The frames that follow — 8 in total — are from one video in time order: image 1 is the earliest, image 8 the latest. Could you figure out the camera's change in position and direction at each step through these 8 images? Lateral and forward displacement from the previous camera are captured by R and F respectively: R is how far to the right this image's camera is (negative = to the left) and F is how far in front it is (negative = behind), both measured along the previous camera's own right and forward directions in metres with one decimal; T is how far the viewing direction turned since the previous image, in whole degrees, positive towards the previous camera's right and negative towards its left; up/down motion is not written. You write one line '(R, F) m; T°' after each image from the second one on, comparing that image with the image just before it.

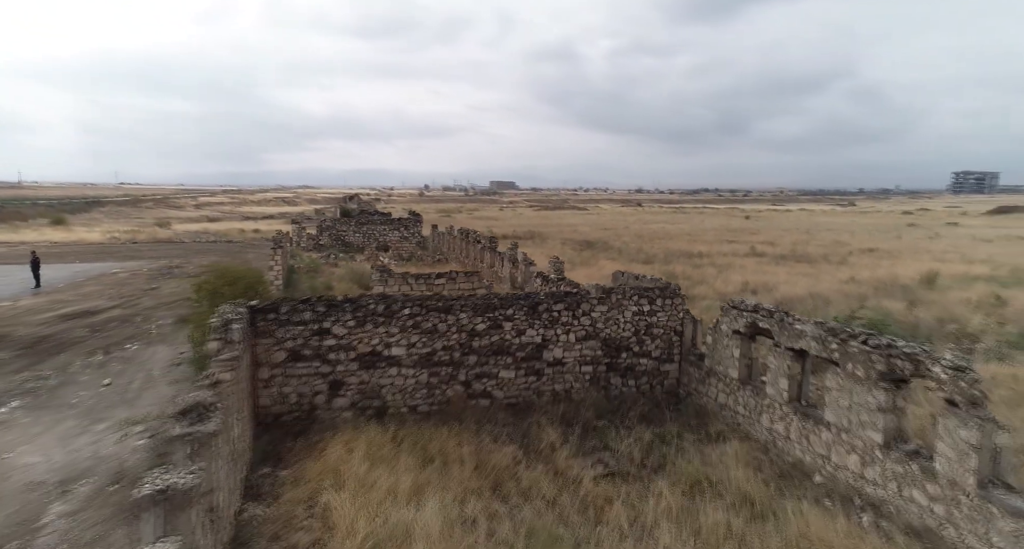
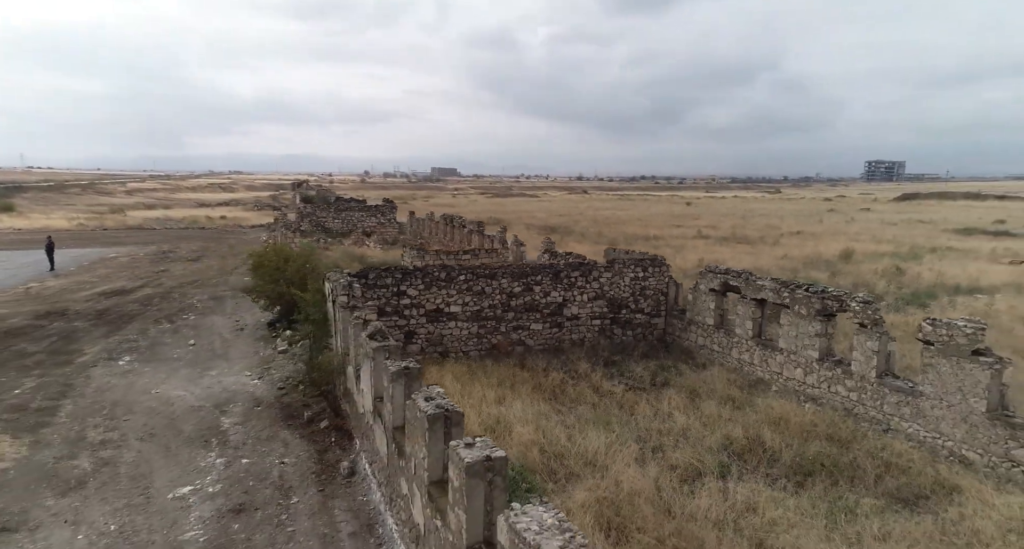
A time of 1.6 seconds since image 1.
(-1.8, -2.5) m; +5°
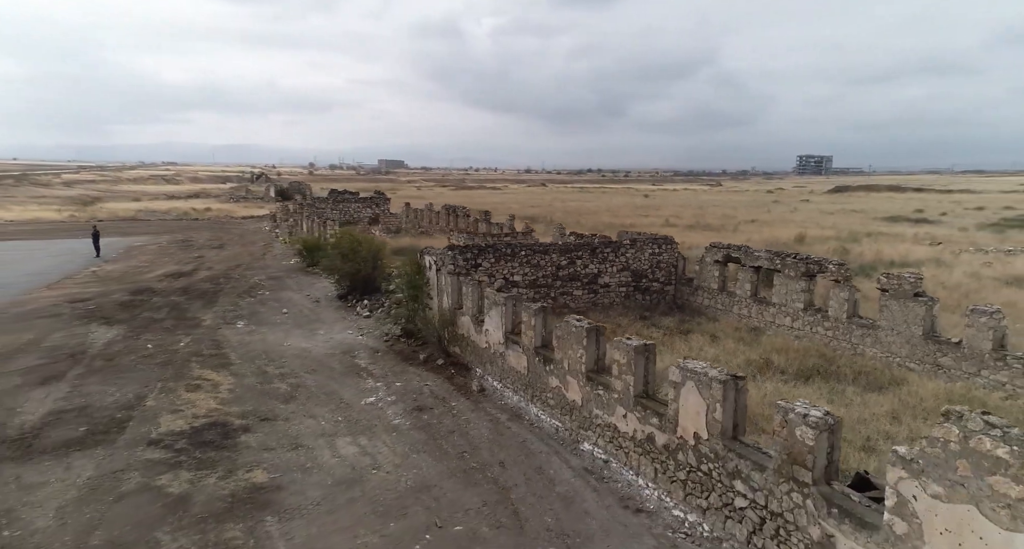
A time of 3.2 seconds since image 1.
(-2.4, -2.6) m; +4°
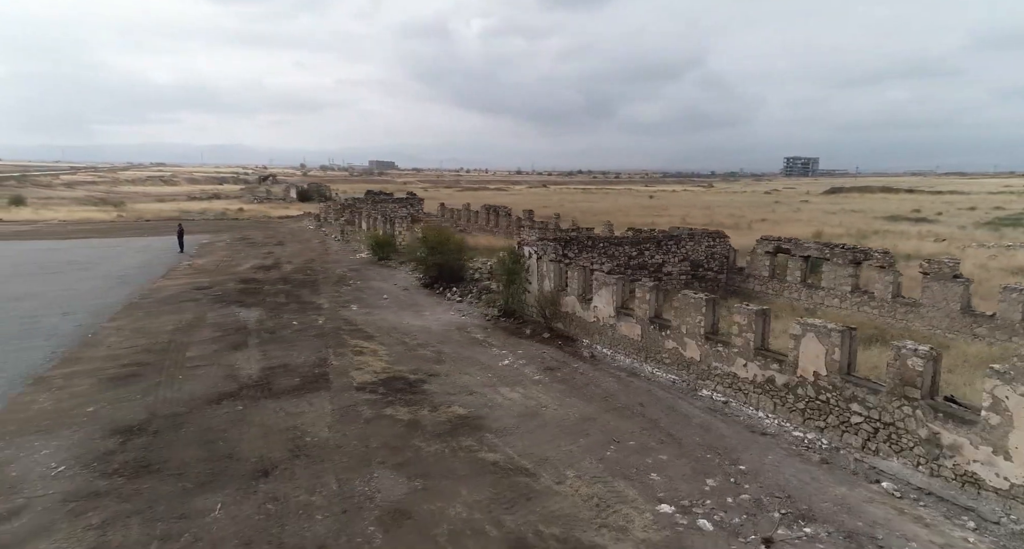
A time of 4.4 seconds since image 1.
(-2.2, -1.8) m; 0°
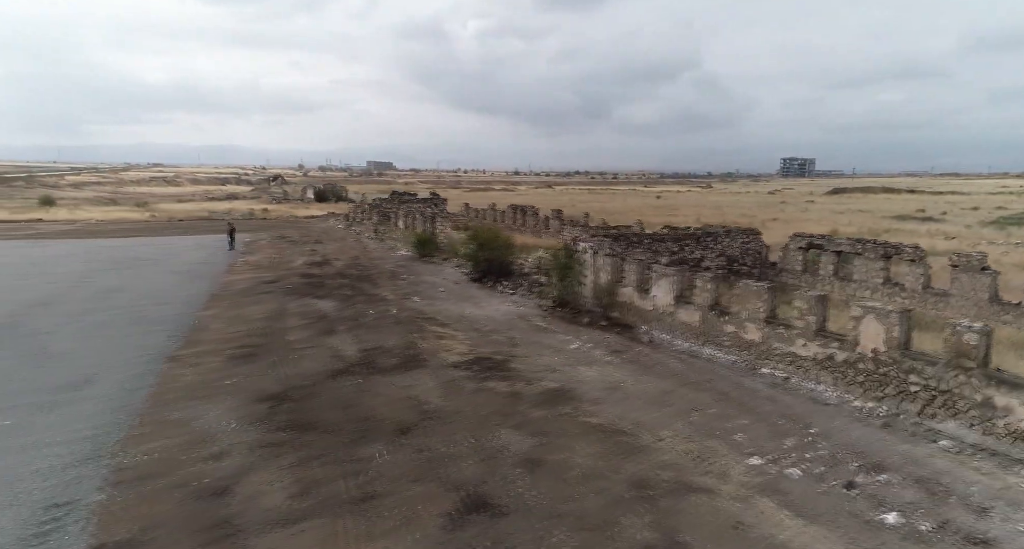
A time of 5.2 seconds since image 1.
(-1.4, -1.0) m; 0°
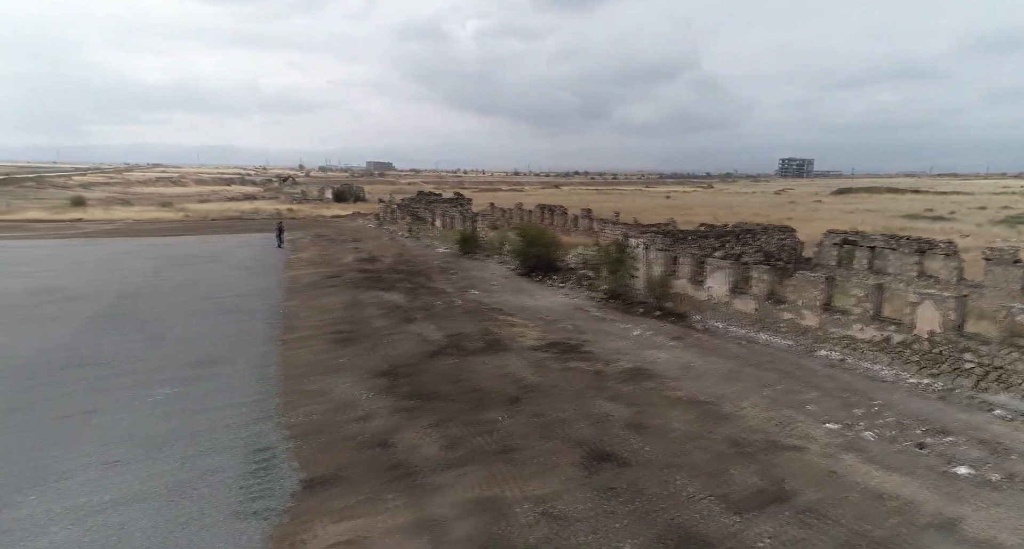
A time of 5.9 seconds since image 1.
(-1.4, -0.9) m; -1°
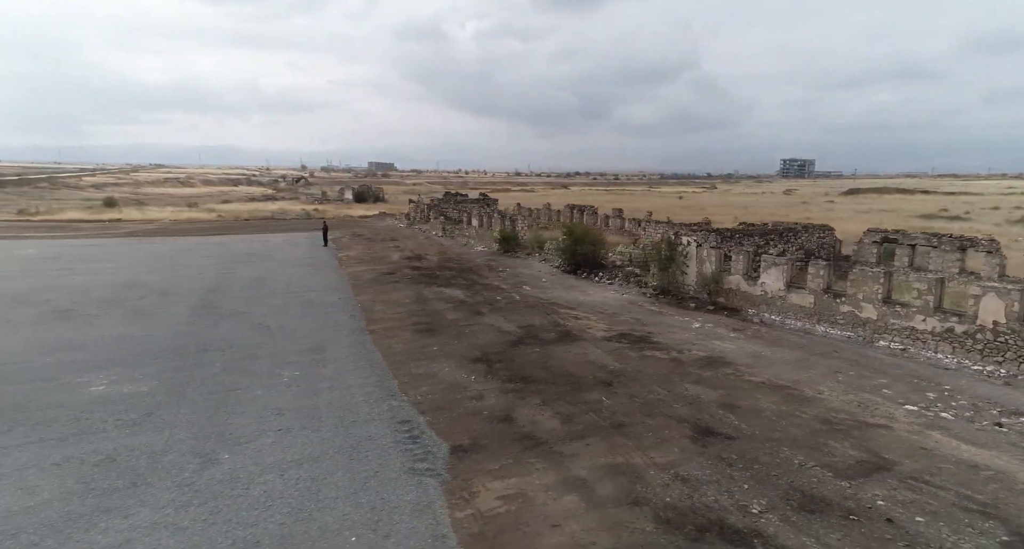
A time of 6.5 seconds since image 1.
(-1.4, -0.6) m; -1°
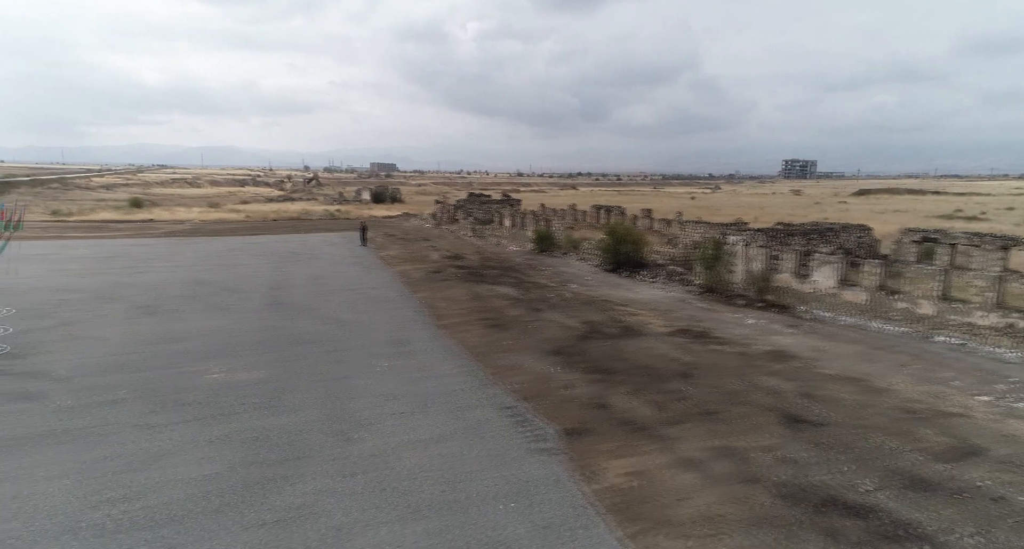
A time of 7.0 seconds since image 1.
(-1.2, -0.4) m; -1°
